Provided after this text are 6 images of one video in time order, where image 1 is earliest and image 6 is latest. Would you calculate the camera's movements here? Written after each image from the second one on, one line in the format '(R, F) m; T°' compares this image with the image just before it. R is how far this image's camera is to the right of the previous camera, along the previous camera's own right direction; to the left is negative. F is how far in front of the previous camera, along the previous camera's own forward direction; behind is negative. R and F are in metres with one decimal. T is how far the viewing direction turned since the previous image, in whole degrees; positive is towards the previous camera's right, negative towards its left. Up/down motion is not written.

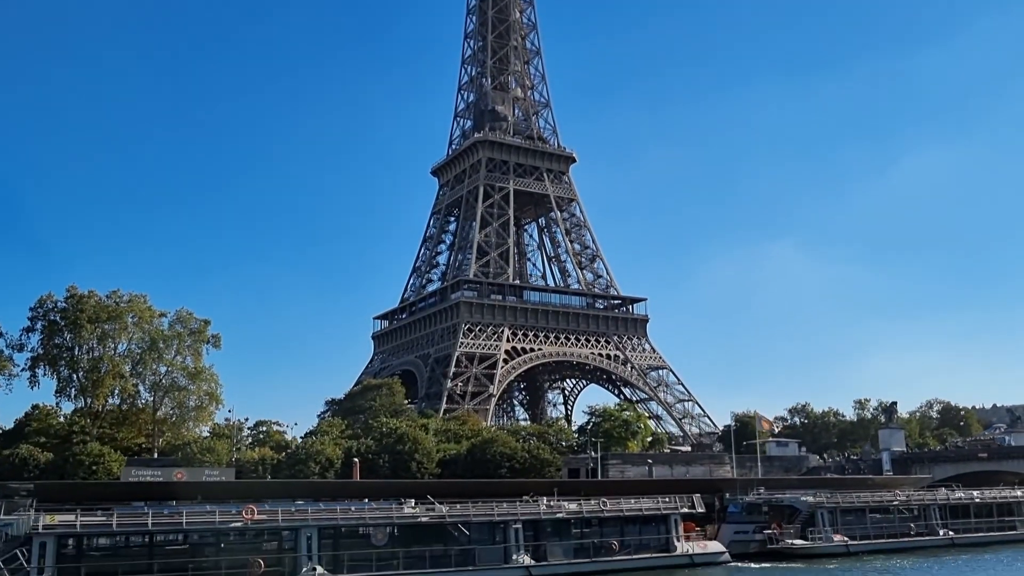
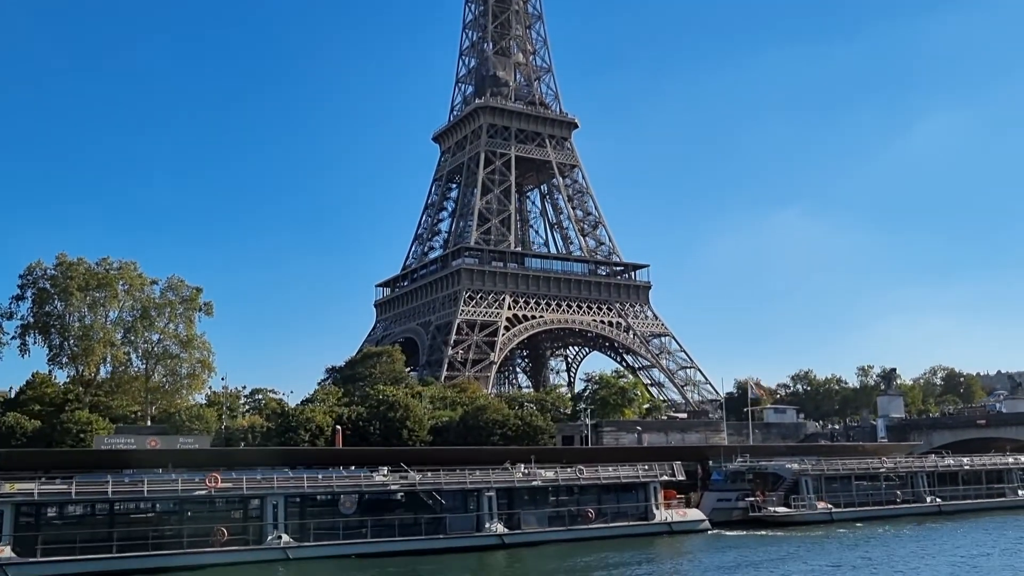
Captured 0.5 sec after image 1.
(+1.1, +0.6) m; 0°
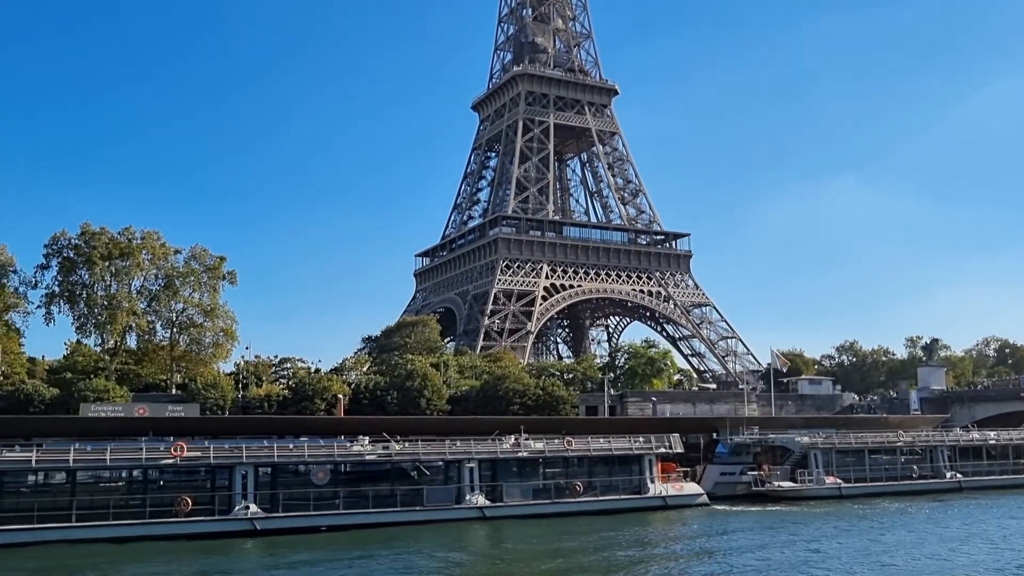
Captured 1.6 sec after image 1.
(+2.0, +1.1) m; -3°
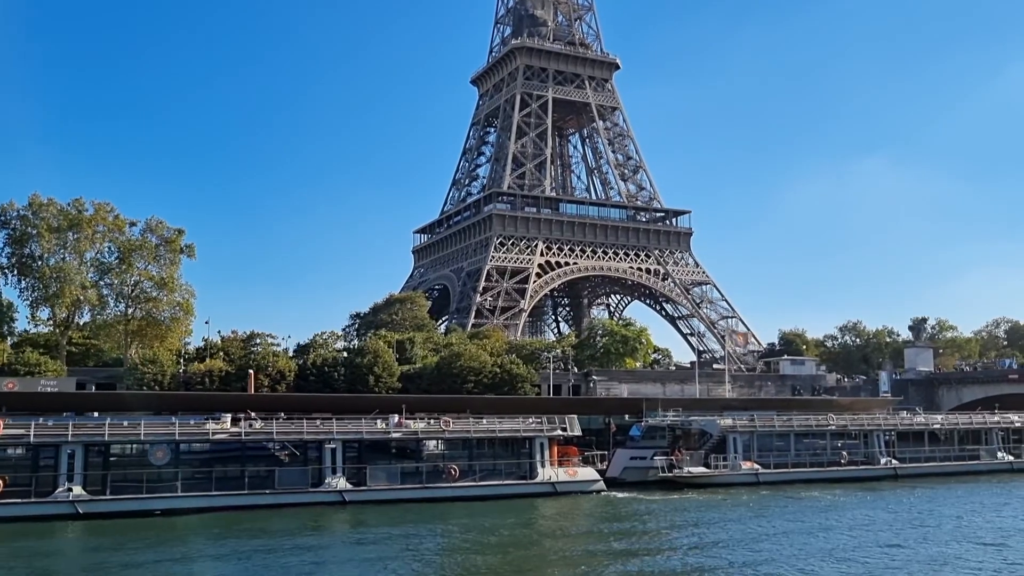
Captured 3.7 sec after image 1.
(+4.3, +2.1) m; -1°
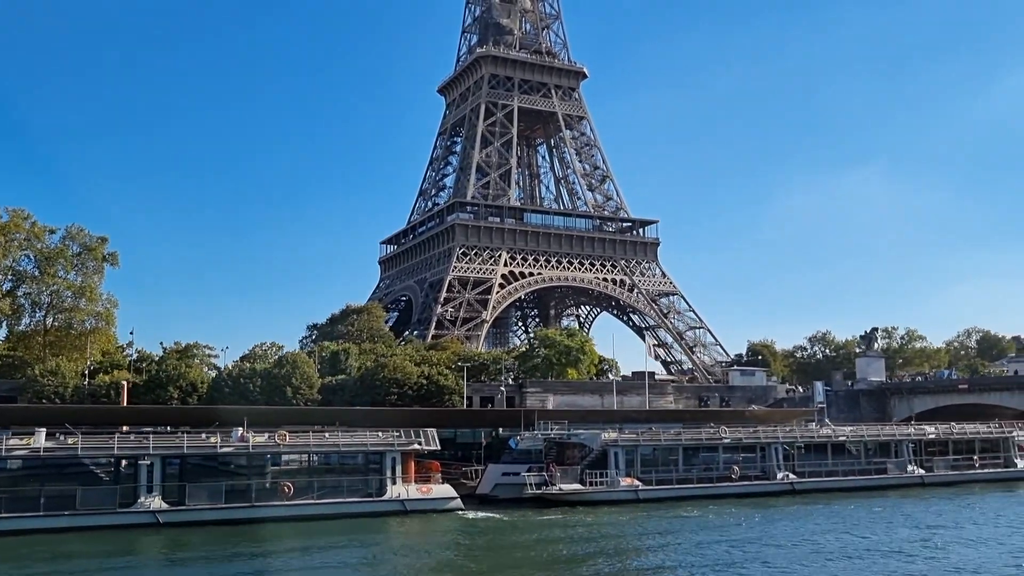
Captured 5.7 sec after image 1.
(+4.0, +1.9) m; +1°
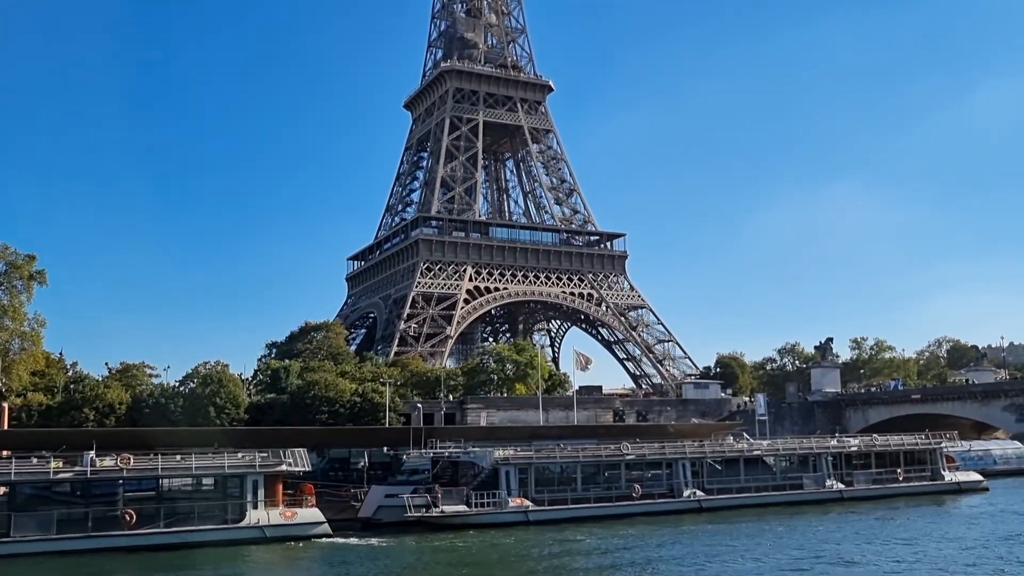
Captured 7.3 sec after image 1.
(+3.2, +1.5) m; +1°
